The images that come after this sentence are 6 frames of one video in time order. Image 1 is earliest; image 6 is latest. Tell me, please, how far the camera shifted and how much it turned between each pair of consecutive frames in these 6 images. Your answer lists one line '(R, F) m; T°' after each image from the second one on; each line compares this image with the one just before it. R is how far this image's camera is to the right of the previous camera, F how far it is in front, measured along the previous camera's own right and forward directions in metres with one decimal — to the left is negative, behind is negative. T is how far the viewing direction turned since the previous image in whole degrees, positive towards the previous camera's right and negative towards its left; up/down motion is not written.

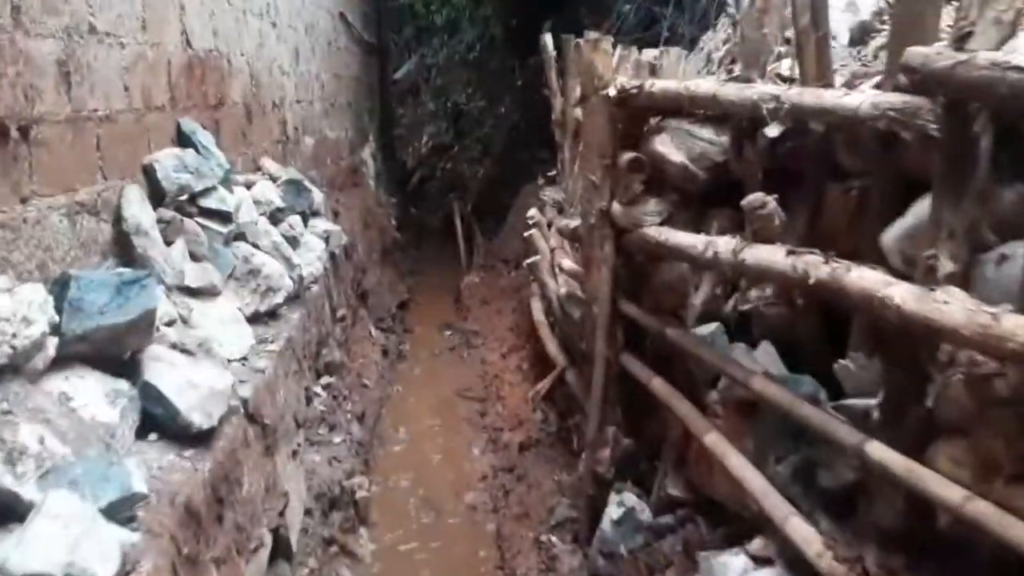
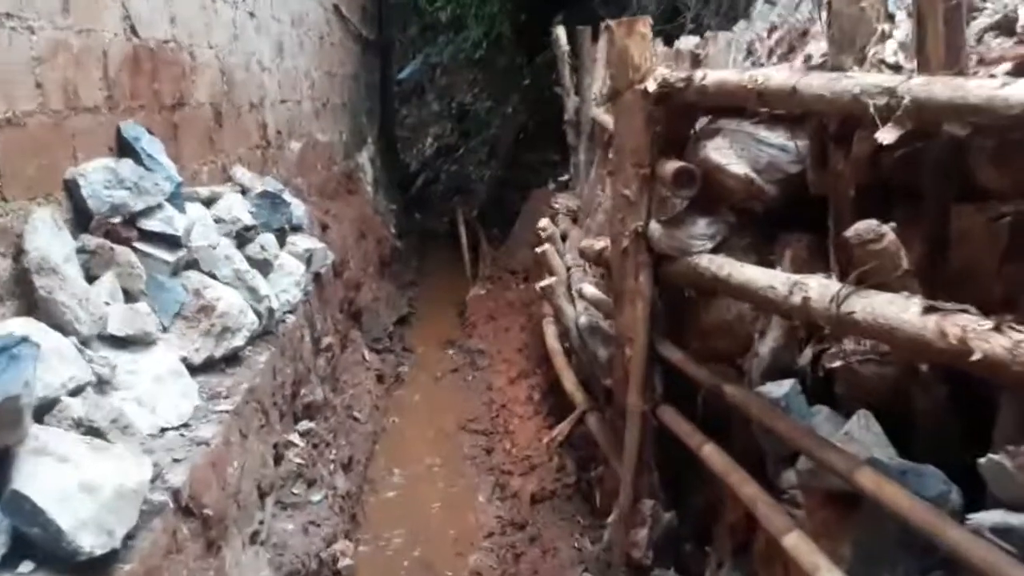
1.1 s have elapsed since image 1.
(0.0, +0.6) m; 0°
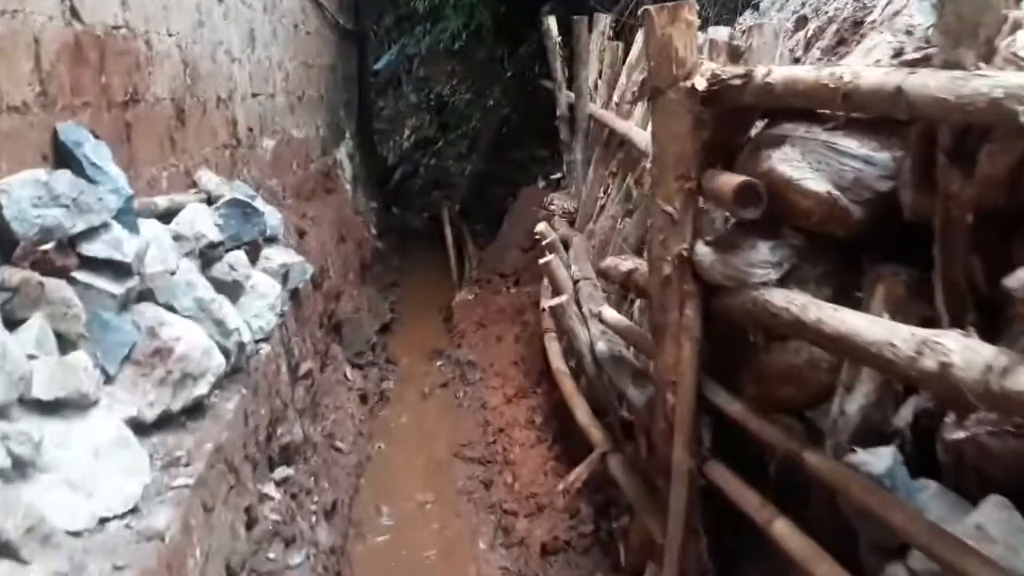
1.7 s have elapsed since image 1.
(-0.1, +0.4) m; +2°
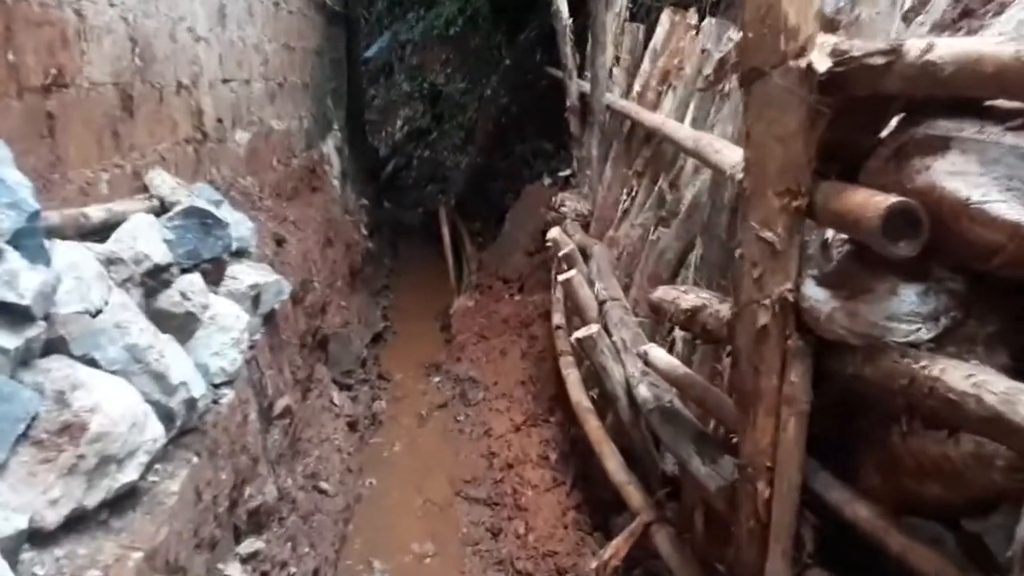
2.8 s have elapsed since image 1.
(-0.1, +0.5) m; +1°
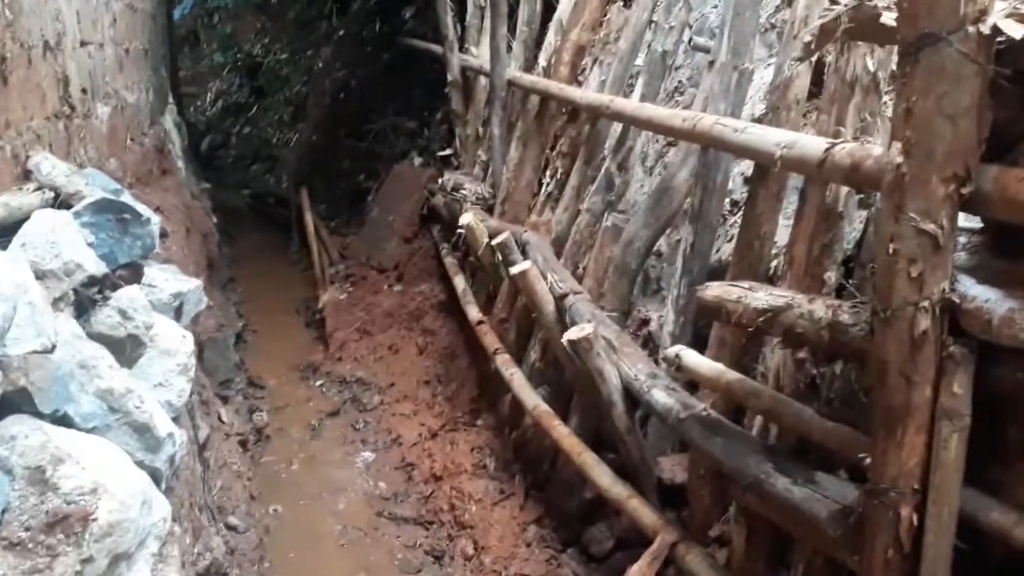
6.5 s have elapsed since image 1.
(-0.4, +0.3) m; +13°
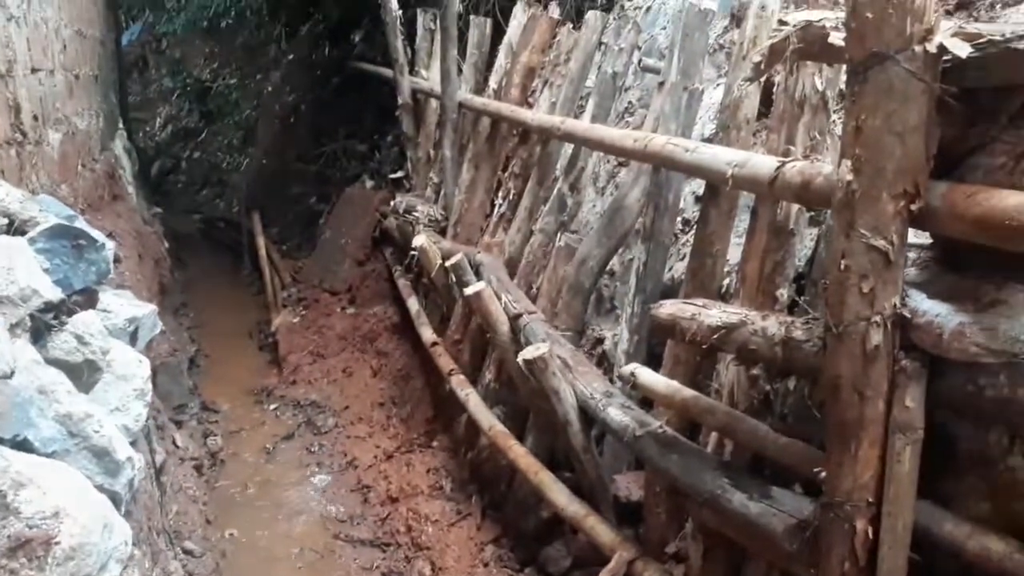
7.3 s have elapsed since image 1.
(0.0, 0.0) m; +3°
